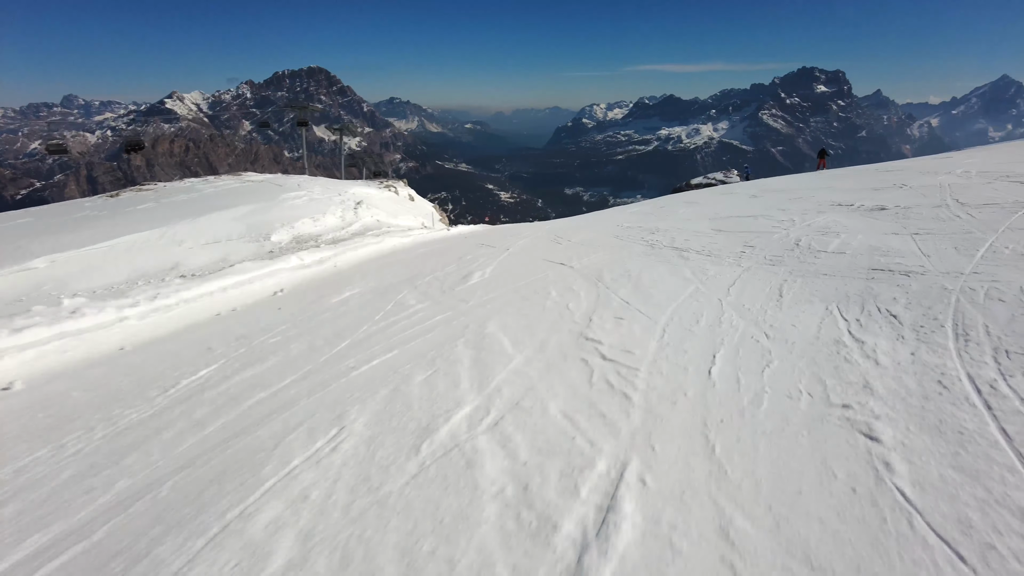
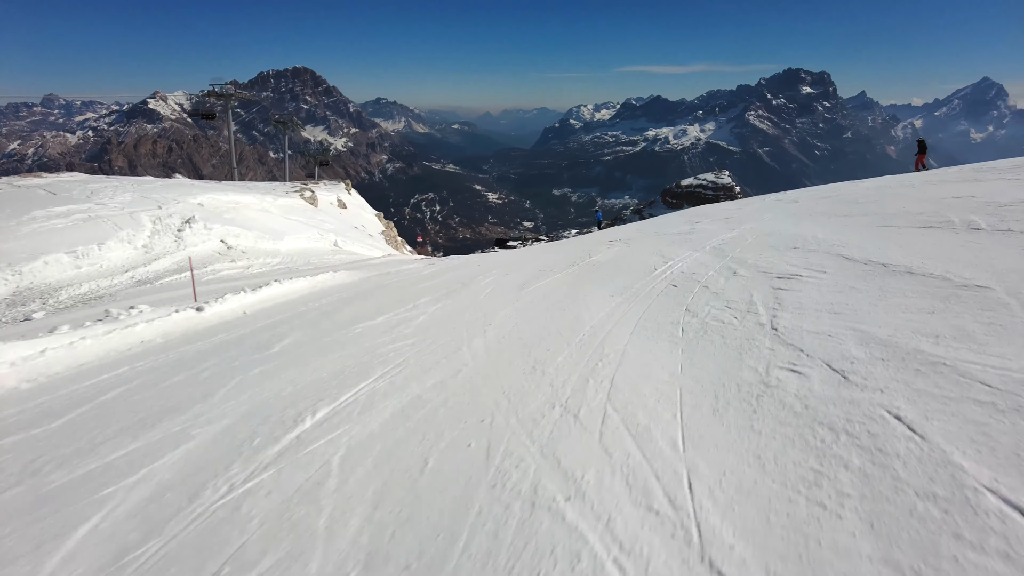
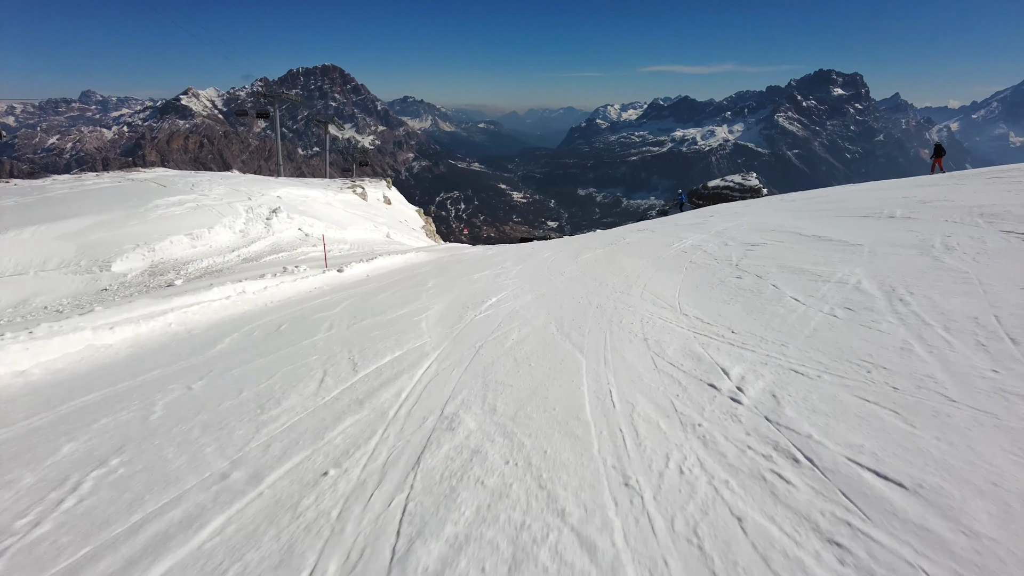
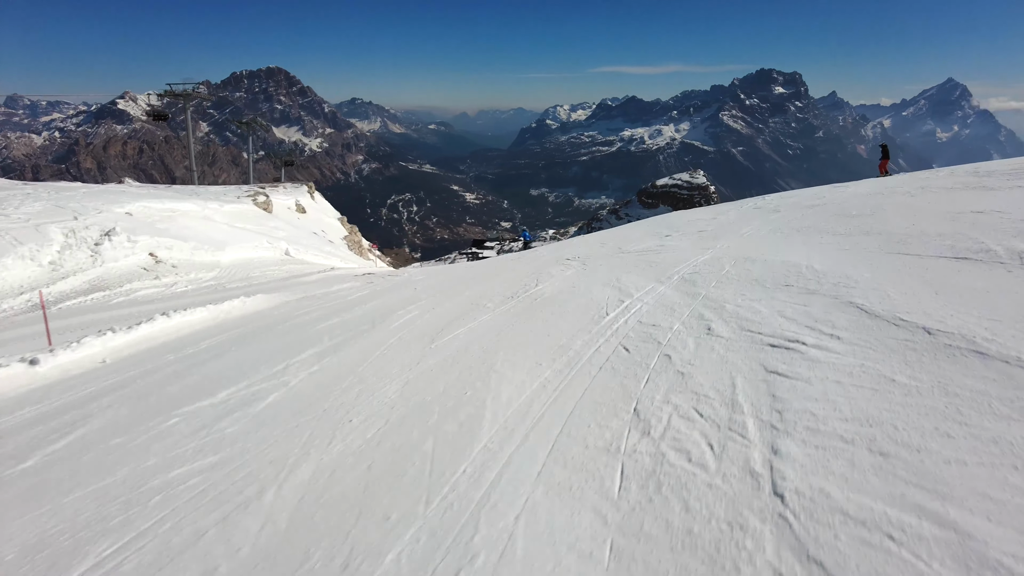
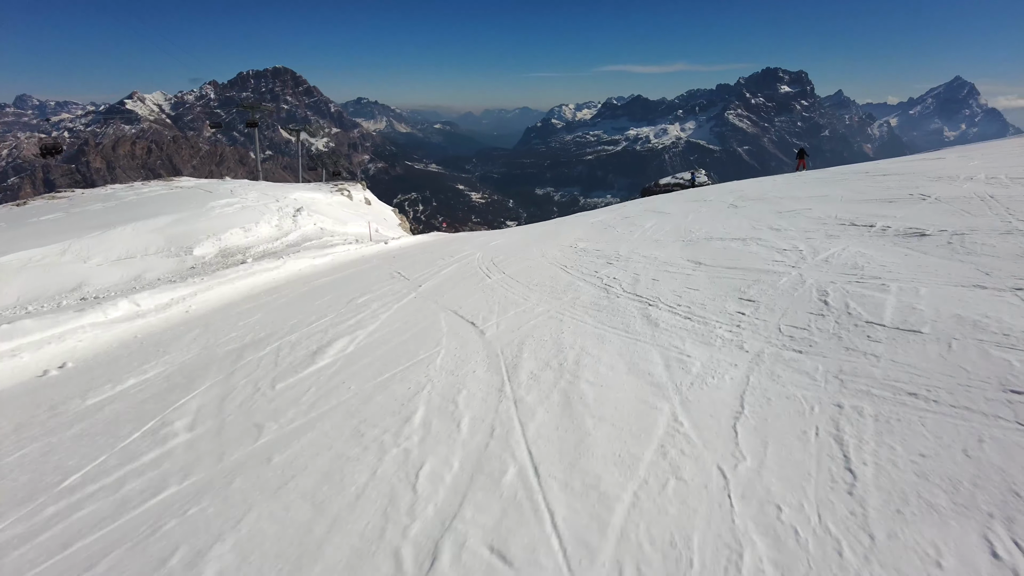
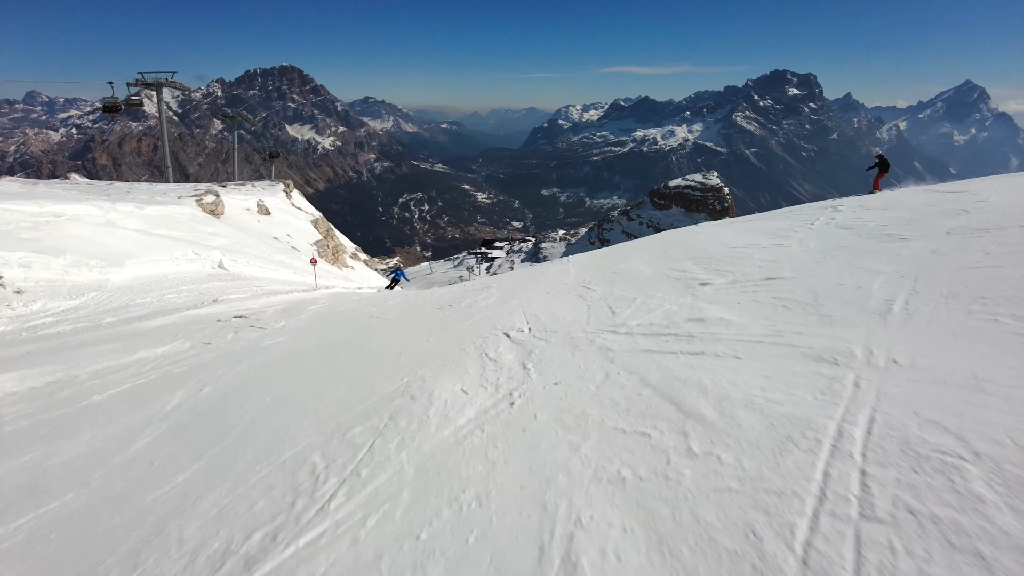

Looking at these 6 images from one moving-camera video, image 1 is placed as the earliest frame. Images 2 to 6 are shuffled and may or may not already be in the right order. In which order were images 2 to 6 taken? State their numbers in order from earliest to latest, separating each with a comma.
5, 3, 2, 4, 6
